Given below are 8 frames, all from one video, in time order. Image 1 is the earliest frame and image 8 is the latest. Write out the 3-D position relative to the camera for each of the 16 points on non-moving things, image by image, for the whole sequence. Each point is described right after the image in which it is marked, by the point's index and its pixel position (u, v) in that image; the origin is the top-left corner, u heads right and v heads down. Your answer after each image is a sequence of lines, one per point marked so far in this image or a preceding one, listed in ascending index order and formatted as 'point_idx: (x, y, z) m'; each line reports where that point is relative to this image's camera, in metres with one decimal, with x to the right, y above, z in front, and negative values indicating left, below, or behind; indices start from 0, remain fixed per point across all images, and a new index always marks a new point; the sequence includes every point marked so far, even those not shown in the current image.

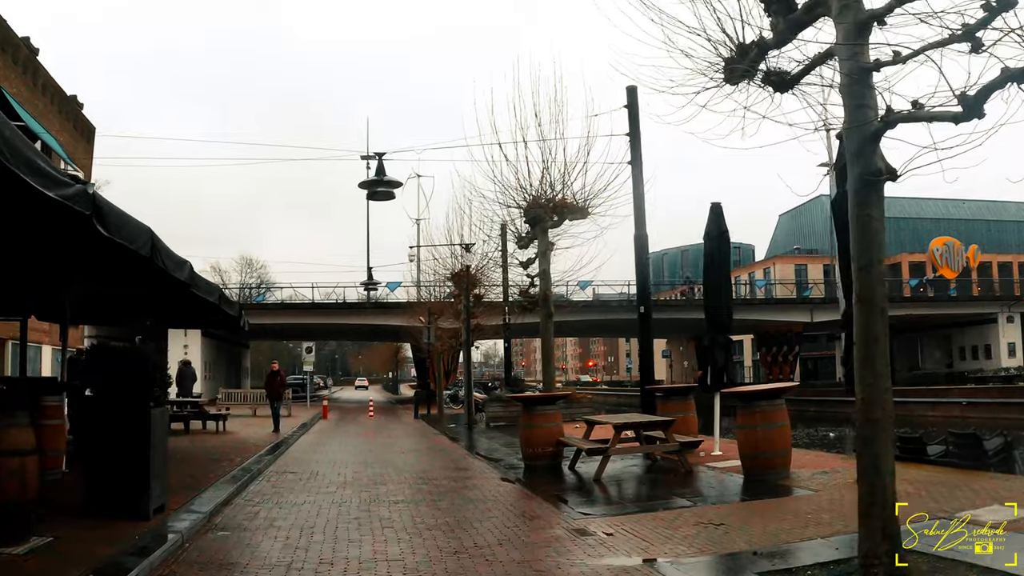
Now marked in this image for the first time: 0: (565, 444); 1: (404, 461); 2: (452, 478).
0: (+0.9, -2.6, +13.0) m
1: (-1.8, -3.0, +13.4) m
2: (-0.9, -2.8, +11.6) m
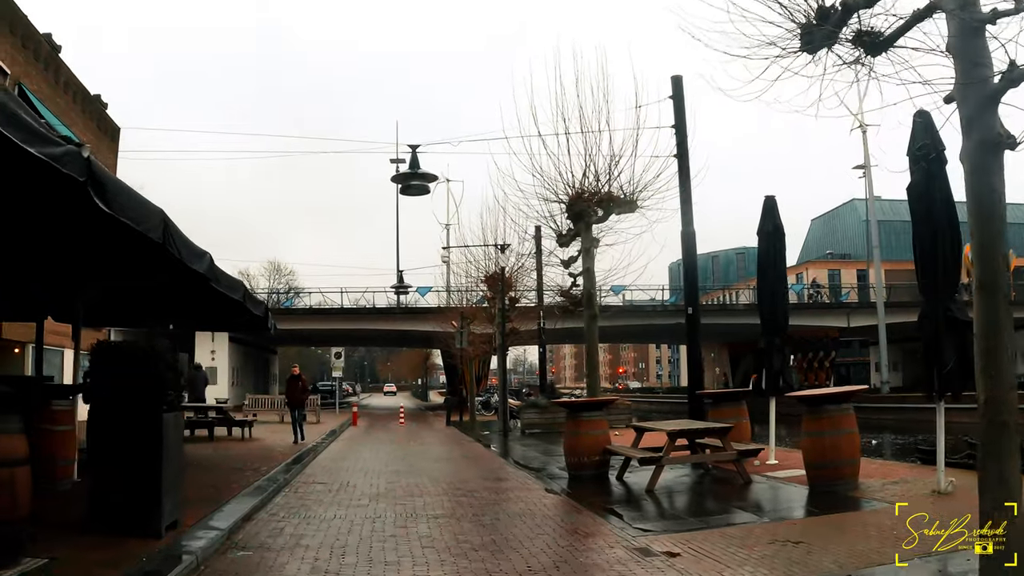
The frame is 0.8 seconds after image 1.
0: (+1.6, -2.5, +12.0) m
1: (-1.1, -3.0, +12.6) m
2: (-0.3, -2.8, +10.7) m
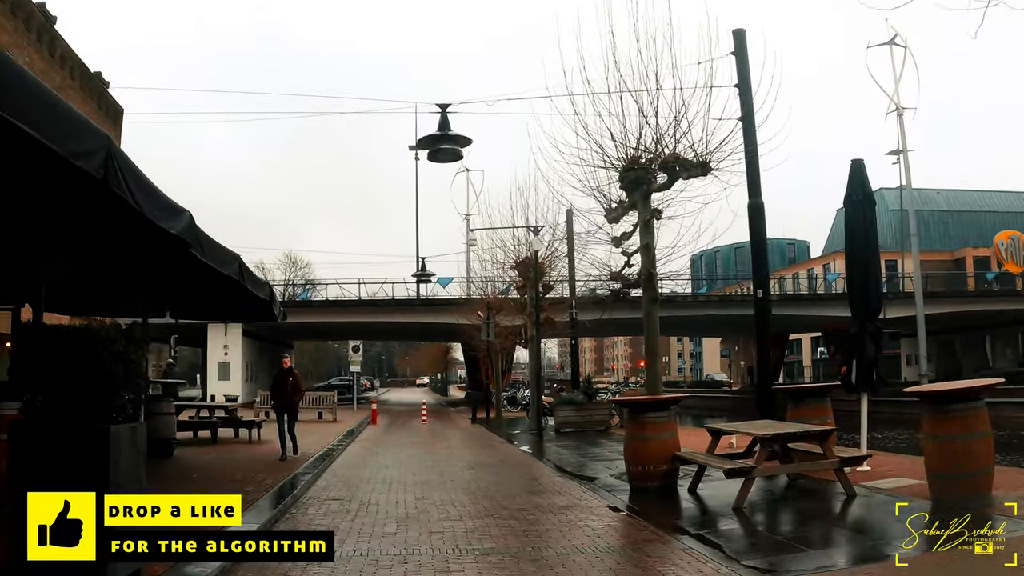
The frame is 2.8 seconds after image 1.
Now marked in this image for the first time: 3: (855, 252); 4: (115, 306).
0: (+2.3, -2.2, +10.1) m
1: (-0.4, -2.7, +10.7) m
2: (+0.3, -2.5, +8.8) m
3: (+5.3, +0.6, +12.2) m
4: (-5.3, -0.3, +10.5) m
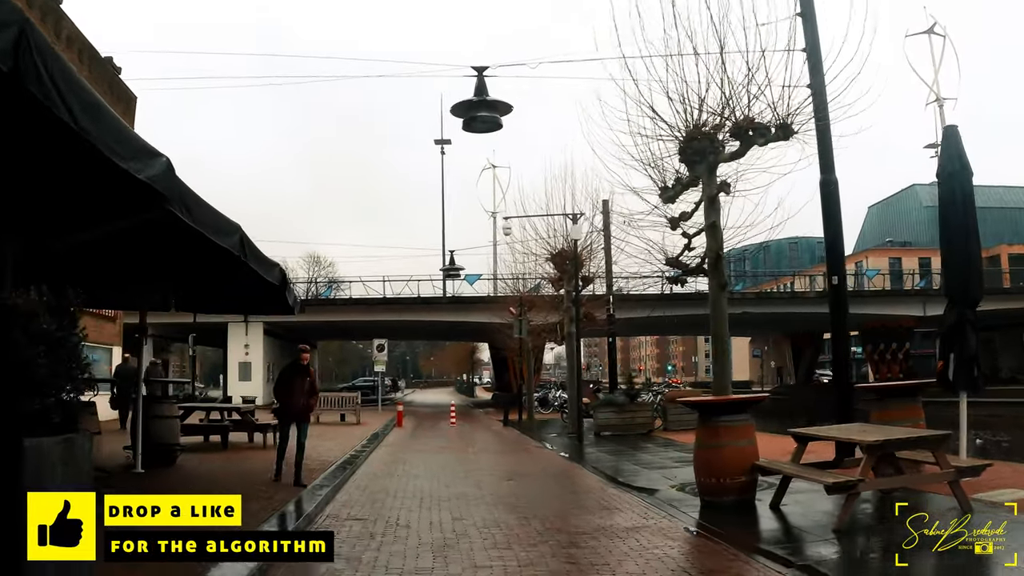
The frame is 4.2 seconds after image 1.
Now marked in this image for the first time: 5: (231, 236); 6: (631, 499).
0: (+2.8, -2.0, +8.6) m
1: (+0.2, -2.5, +9.3) m
2: (+0.9, -2.3, +7.4) m
3: (+5.9, +0.8, +10.6) m
4: (-4.8, -0.1, +9.2) m
5: (-2.3, +0.4, +6.2) m
6: (+1.5, -2.7, +9.8) m
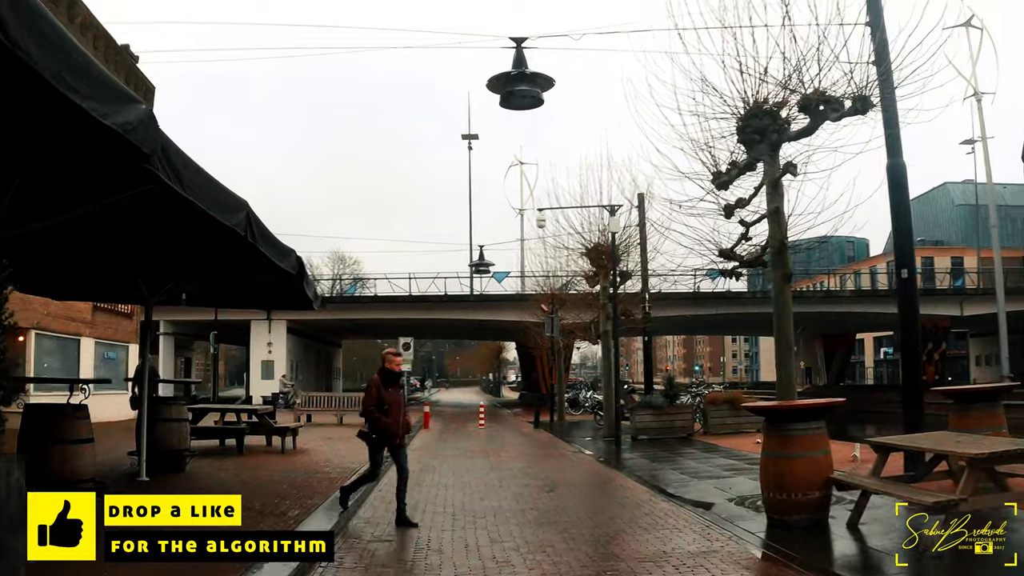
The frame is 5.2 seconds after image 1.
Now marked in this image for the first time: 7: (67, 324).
0: (+3.3, -1.9, +7.6) m
1: (+0.6, -2.4, +8.4) m
2: (+1.3, -2.2, +6.5) m
3: (+6.4, +0.9, +9.5) m
4: (-4.3, 0.0, +8.5) m
5: (-1.9, +0.5, +5.4) m
6: (+2.0, -2.6, +8.9) m
7: (-8.9, -0.7, +15.3) m
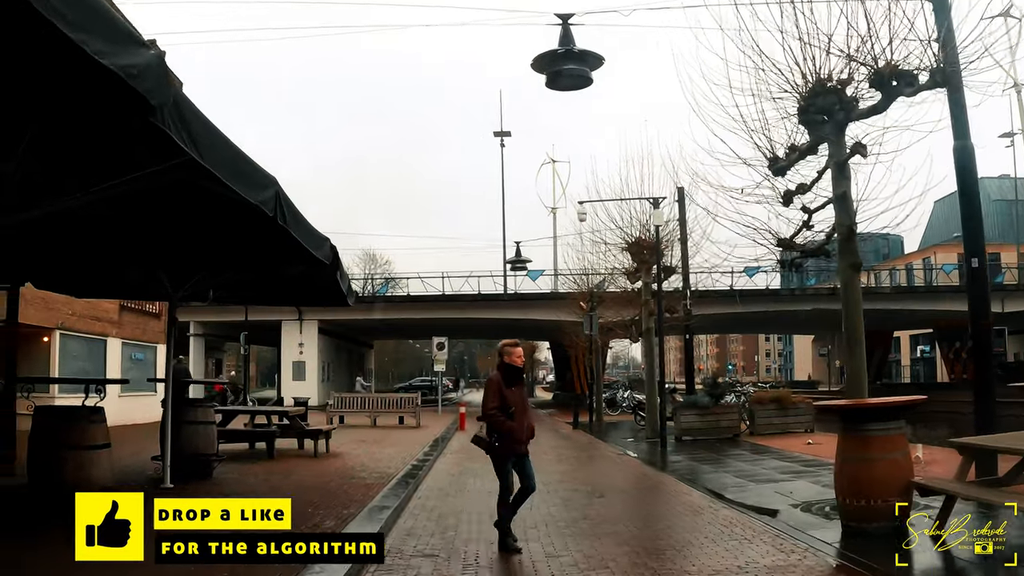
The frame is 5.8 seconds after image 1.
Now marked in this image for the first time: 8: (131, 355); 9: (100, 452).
0: (+3.7, -1.8, +6.9) m
1: (+1.1, -2.3, +7.7) m
2: (+1.7, -2.1, +5.8) m
3: (+6.9, +1.0, +8.6) m
4: (-3.8, +0.1, +8.0) m
5: (-1.6, +0.6, +4.9) m
6: (+2.5, -2.5, +8.2) m
7: (-8.1, -0.7, +15.0) m
8: (-8.2, -1.4, +16.7) m
9: (-3.2, -1.3, +6.1) m
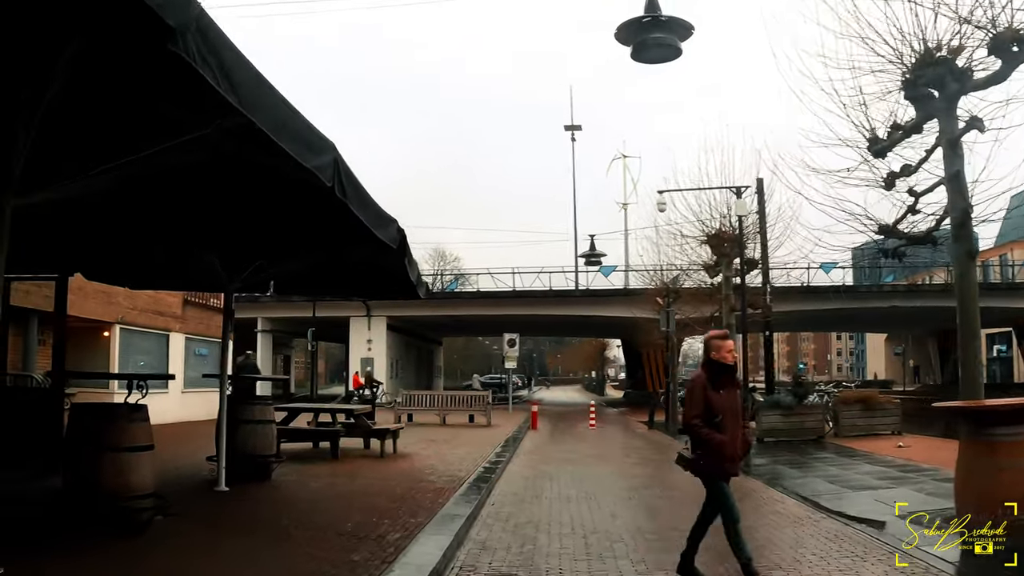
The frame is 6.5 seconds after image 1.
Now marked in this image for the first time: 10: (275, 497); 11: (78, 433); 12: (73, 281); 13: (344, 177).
0: (+4.4, -1.7, +5.8) m
1: (+1.8, -2.2, +6.9) m
2: (+2.2, -2.0, +4.9) m
3: (+7.7, +1.2, +7.3) m
4: (-3.1, +0.1, +7.6) m
5: (-1.1, +0.7, +4.2) m
6: (+3.3, -2.4, +7.2) m
7: (-6.7, -0.6, +14.9) m
8: (-6.7, -1.3, +16.6) m
9: (-2.6, -1.2, +5.6) m
10: (-2.1, -1.9, +7.0) m
11: (-3.1, -1.0, +5.5) m
12: (-7.0, +0.1, +12.4) m
13: (-1.0, +0.6, +4.7) m
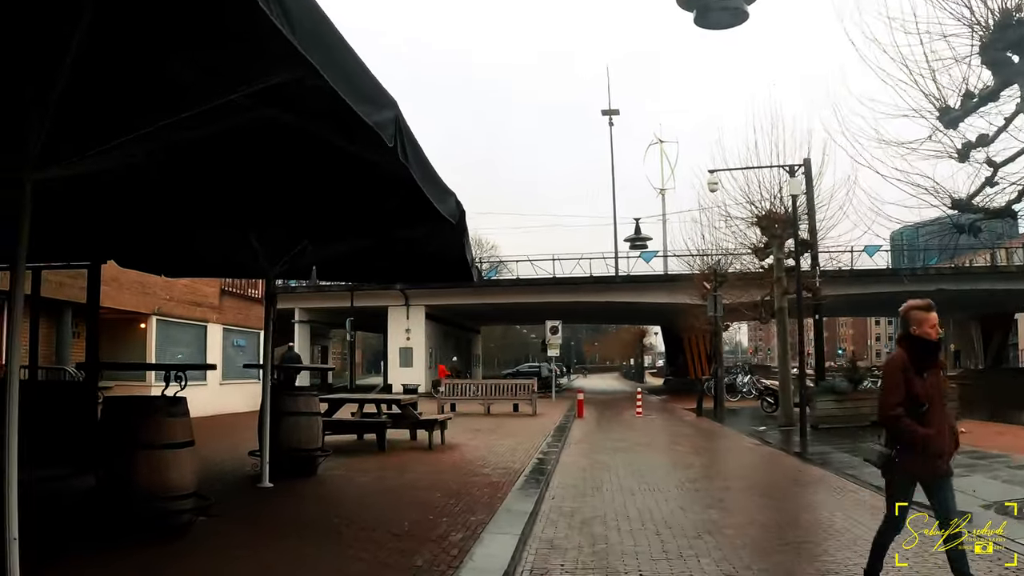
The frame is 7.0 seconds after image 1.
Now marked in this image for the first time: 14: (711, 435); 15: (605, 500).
0: (+4.8, -1.4, +5.1) m
1: (+2.4, -1.9, +6.2) m
2: (+2.7, -1.8, +4.3) m
3: (+8.2, +1.5, +6.4) m
4: (-2.5, +0.3, +7.1) m
5: (-0.7, +0.8, +3.7) m
6: (+3.8, -2.1, +6.6) m
7: (-5.9, -0.4, +14.6) m
8: (-5.8, -1.1, +16.3) m
9: (-2.2, -1.1, +5.2) m
10: (-1.5, -1.7, +6.5) m
11: (-2.6, -0.9, +5.1) m
12: (-6.2, +0.3, +12.1) m
13: (-0.6, +0.8, +4.1) m
14: (+4.3, -3.1, +16.4) m
15: (+0.9, -2.0, +7.5) m
